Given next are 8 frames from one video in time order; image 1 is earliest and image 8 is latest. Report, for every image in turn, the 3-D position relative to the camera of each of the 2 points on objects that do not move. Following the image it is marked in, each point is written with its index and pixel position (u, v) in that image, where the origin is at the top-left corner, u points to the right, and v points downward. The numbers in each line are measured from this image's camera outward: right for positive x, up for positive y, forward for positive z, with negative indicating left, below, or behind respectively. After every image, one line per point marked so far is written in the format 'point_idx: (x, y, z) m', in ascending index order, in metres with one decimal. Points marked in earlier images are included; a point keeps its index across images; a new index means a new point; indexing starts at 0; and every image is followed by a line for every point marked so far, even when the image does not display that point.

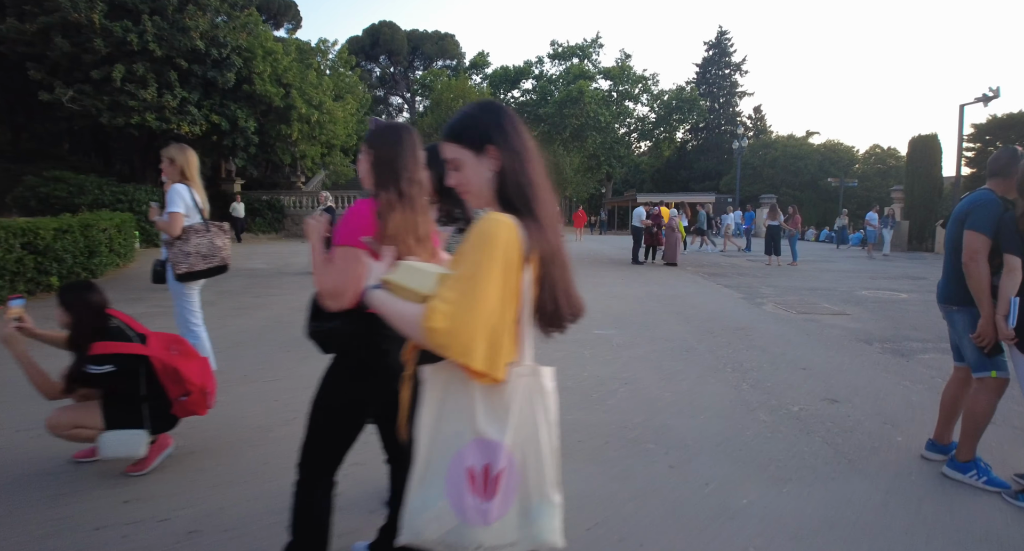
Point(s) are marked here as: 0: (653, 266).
0: (+4.3, +0.3, +16.2) m
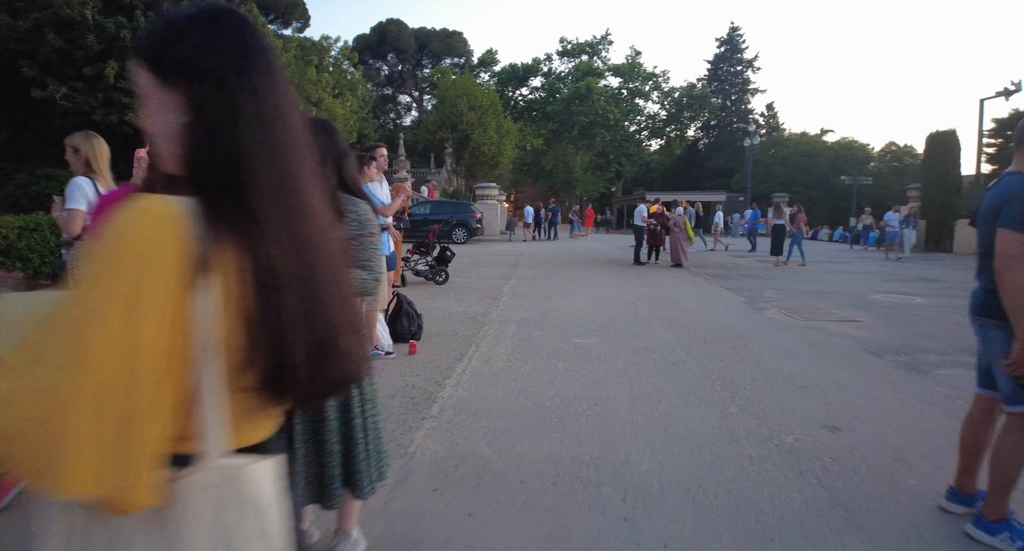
0: (+4.2, +0.2, +15.6) m
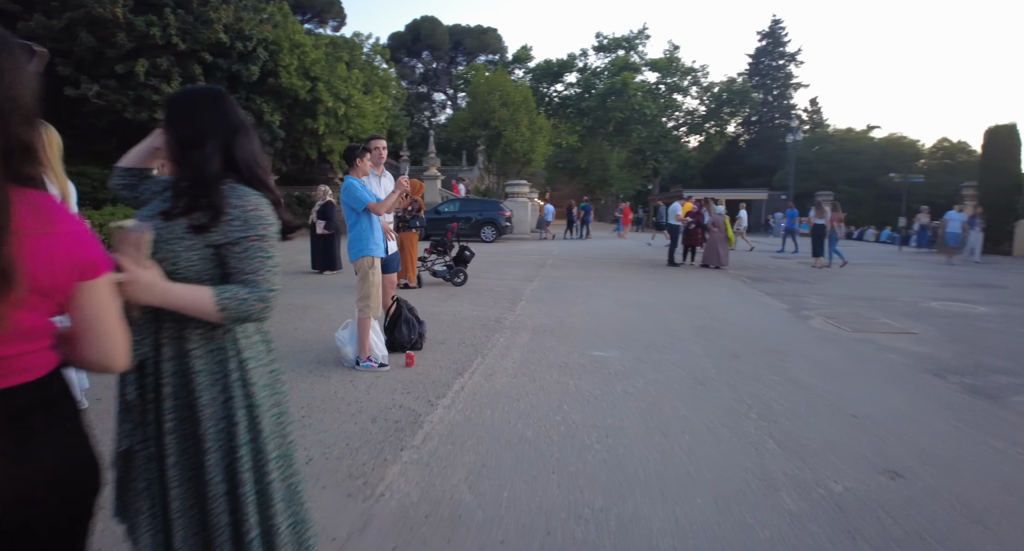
0: (+4.9, +0.2, +14.7) m
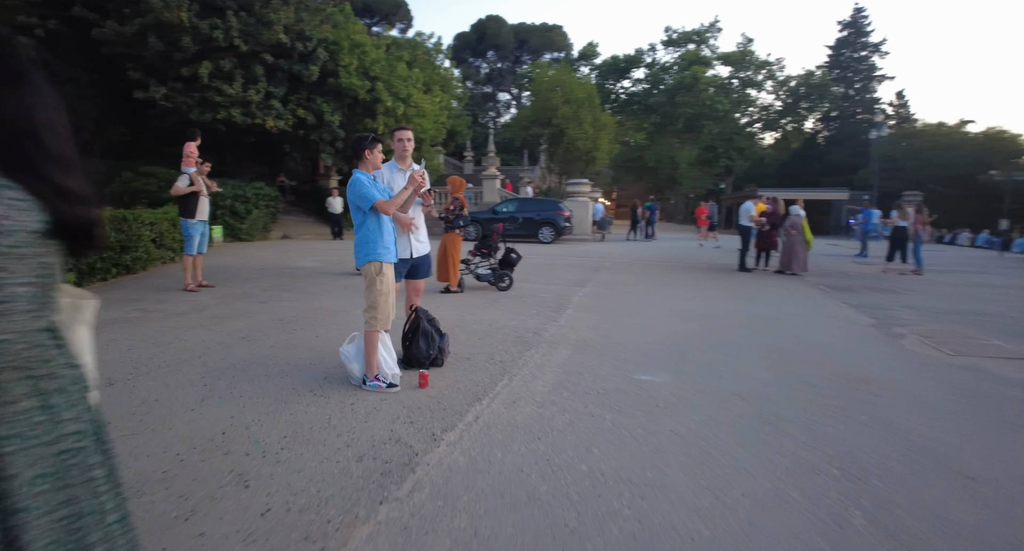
0: (+6.2, 0.0, +13.4) m
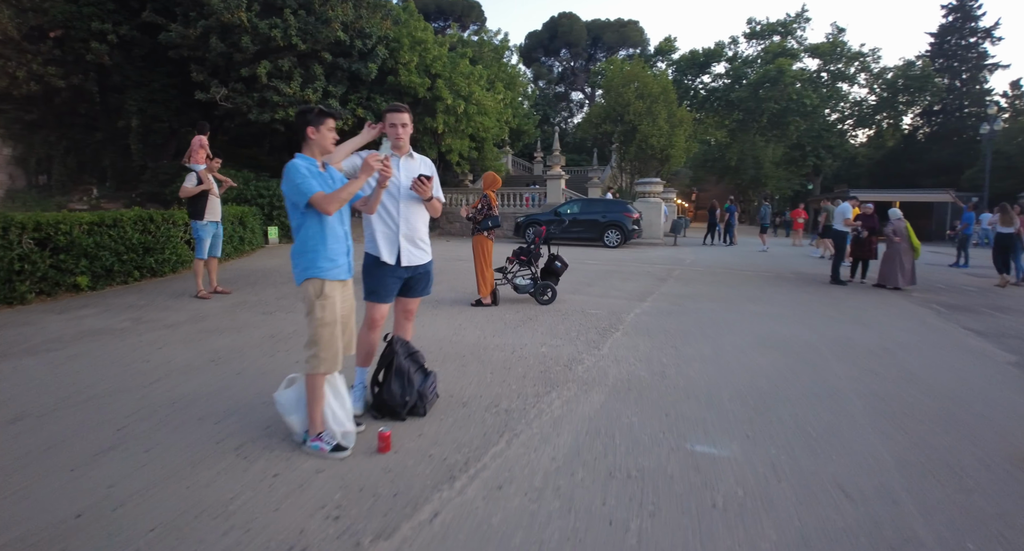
0: (+7.3, -0.3, +11.2) m
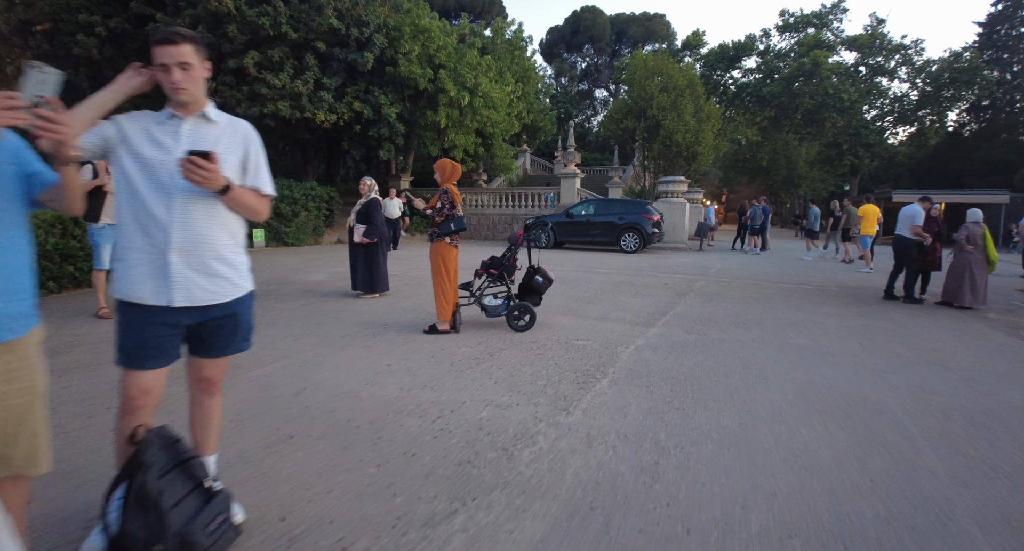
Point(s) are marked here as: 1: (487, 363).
0: (+7.1, -0.6, +9.2) m
1: (-0.3, -0.8, +5.0) m
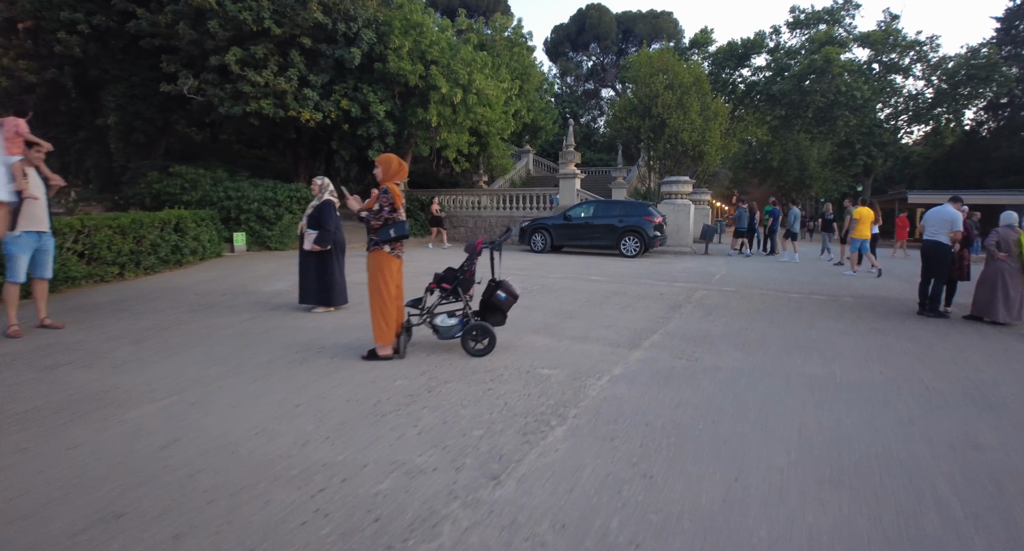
0: (+6.7, -0.7, +8.1) m
1: (-0.7, -1.0, +4.1) m
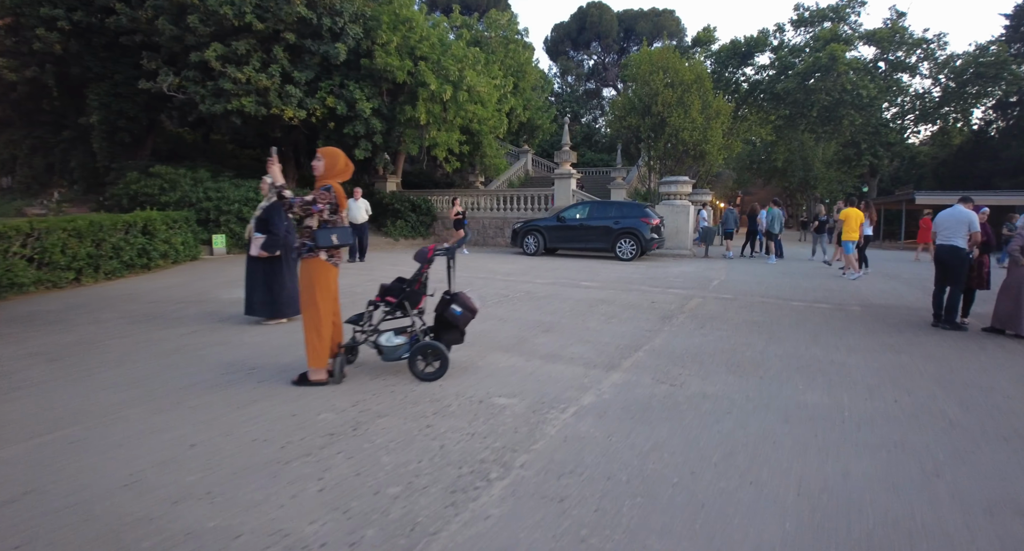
0: (+6.3, -0.8, +7.4) m
1: (-1.1, -1.1, +3.5) m
